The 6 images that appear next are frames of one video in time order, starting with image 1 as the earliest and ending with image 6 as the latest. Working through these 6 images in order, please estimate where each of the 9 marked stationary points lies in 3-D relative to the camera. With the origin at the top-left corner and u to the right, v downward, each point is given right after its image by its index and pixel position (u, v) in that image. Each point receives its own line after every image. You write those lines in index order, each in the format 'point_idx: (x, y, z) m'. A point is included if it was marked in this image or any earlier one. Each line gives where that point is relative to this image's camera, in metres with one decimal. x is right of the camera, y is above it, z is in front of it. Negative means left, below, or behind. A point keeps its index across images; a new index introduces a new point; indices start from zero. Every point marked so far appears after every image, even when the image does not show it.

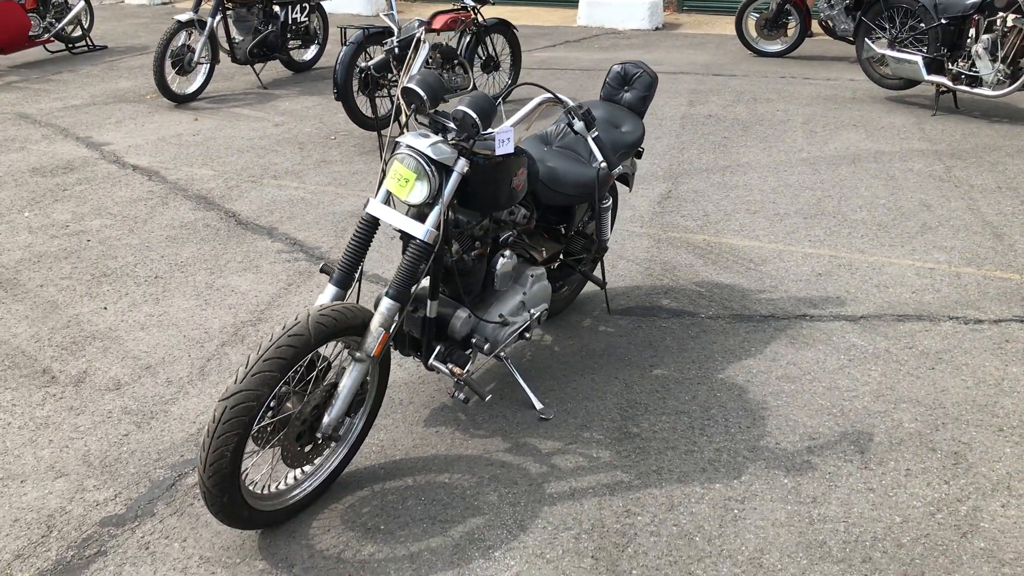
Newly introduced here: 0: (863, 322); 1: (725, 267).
0: (+1.5, -0.1, +4.2) m
1: (+1.1, +0.1, +4.9) m
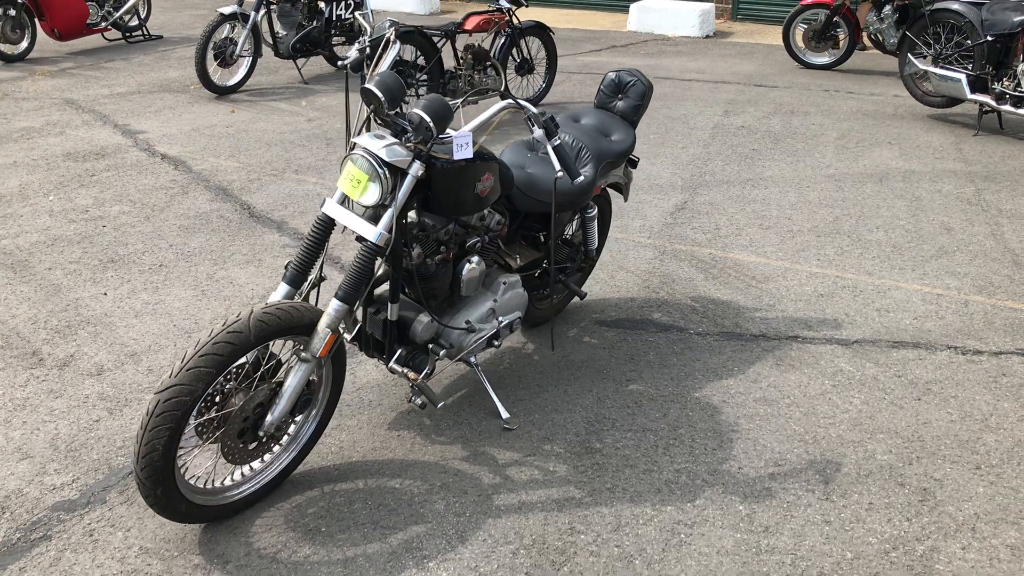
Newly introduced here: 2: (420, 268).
0: (+1.4, -0.2, +4.0) m
1: (+1.0, 0.0, +4.8) m
2: (-0.3, +0.1, +3.2) m
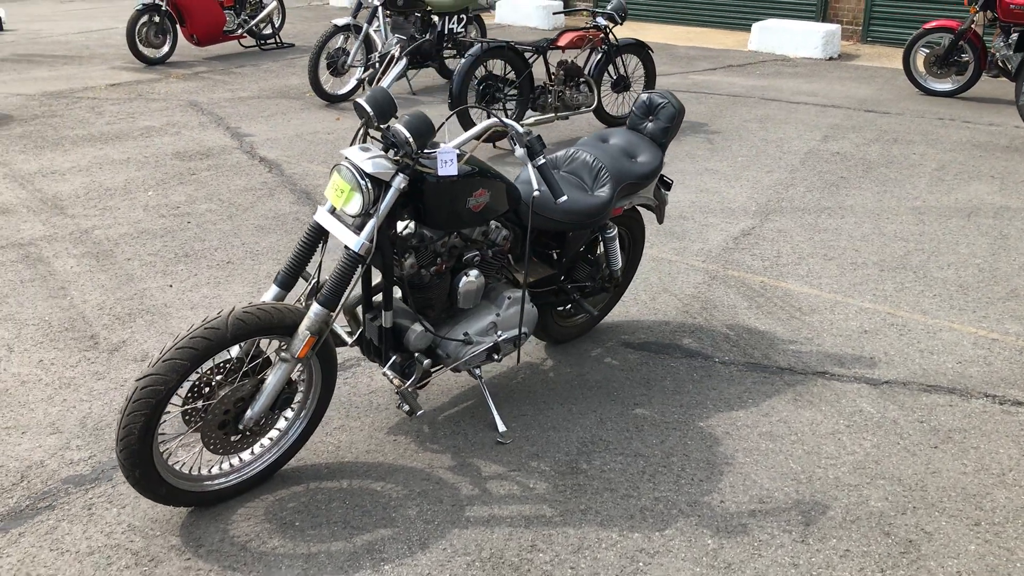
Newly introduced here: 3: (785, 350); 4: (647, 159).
0: (+1.5, -0.4, +3.9) m
1: (+1.2, -0.1, +4.6) m
2: (-0.3, 0.0, +3.3) m
3: (+1.2, -0.3, +4.2) m
4: (+0.5, +0.5, +3.9) m
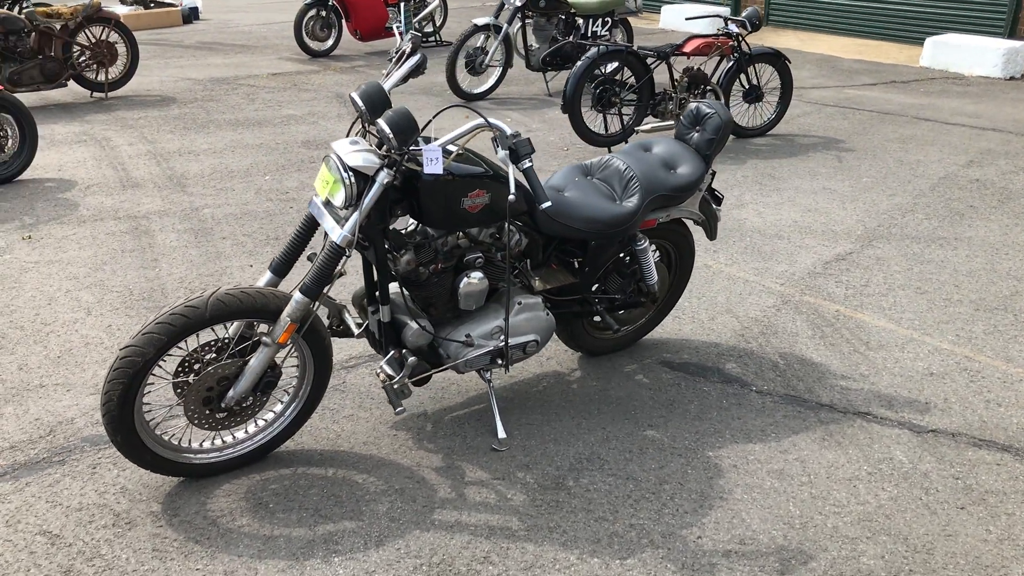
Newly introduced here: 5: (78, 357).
0: (+1.5, -0.5, +3.5) m
1: (+1.4, -0.2, +4.3) m
2: (-0.3, 0.0, +3.2) m
3: (+1.3, -0.4, +3.9) m
4: (+0.7, +0.4, +3.7) m
5: (-1.9, -0.3, +4.2) m
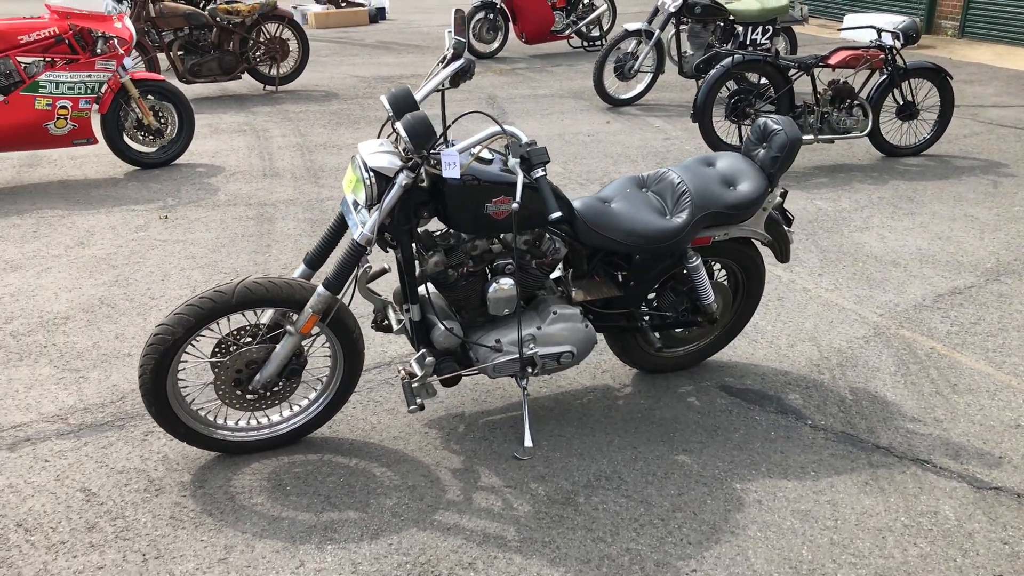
0: (+1.6, -0.7, +3.2) m
1: (+1.6, -0.4, +4.0) m
2: (-0.2, 0.0, +3.3) m
3: (+1.4, -0.5, +3.7) m
4: (+0.8, +0.4, +3.6) m
5: (-1.6, -0.2, +4.5) m
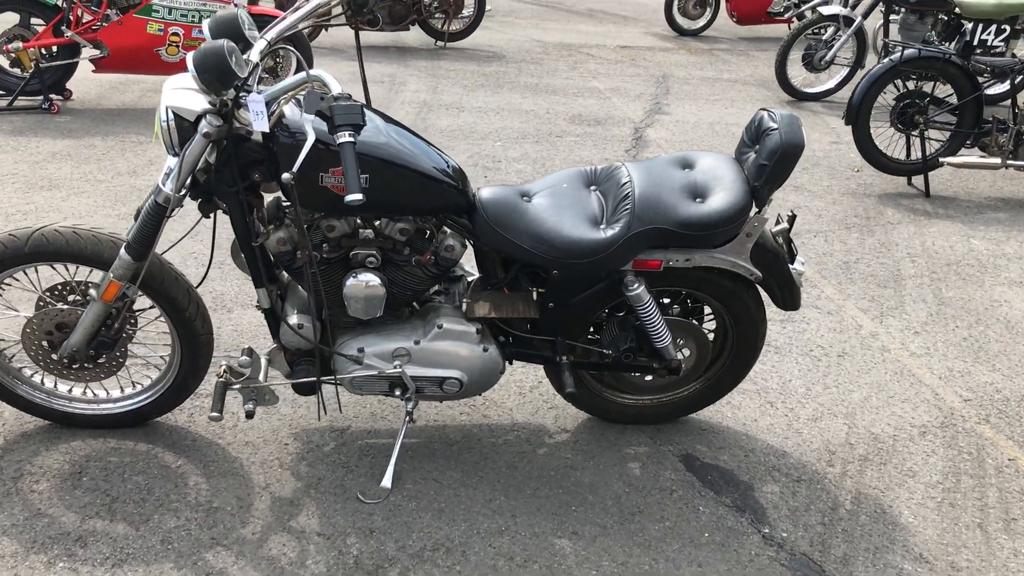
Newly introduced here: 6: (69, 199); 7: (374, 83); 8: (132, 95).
0: (+1.0, -0.9, +2.2) m
1: (+1.3, -0.6, +2.9) m
2: (-0.6, +0.1, +2.6) m
3: (+1.0, -0.7, +2.6) m
4: (+0.5, +0.2, +2.6) m
5: (-1.6, +0.1, +4.2) m
6: (-2.3, +0.5, +5.1) m
7: (-1.2, +1.7, +8.2) m
8: (-2.8, +1.4, +7.3) m
